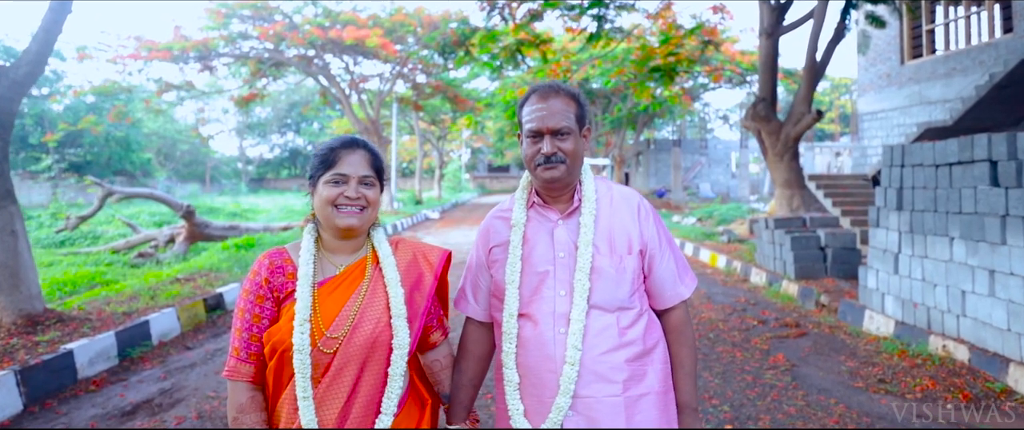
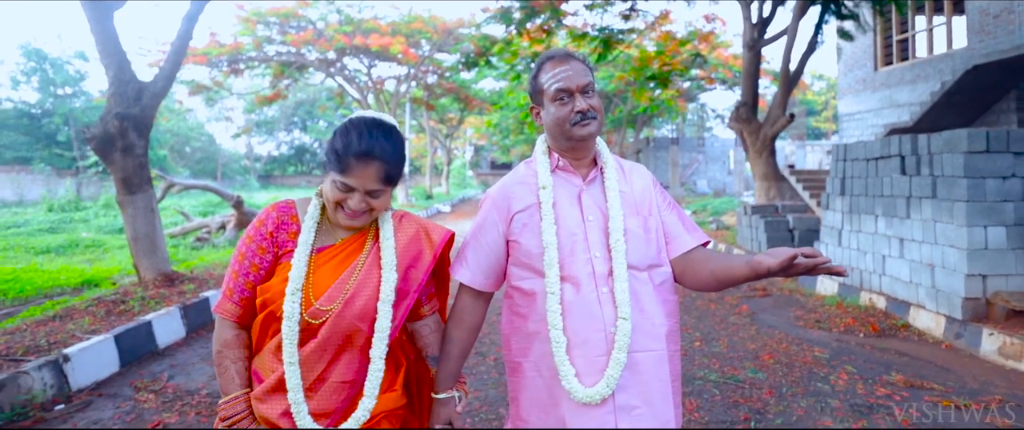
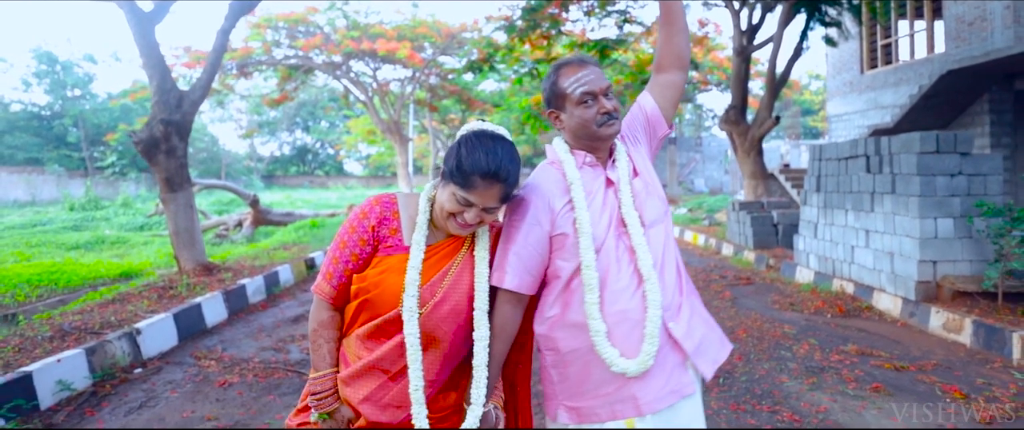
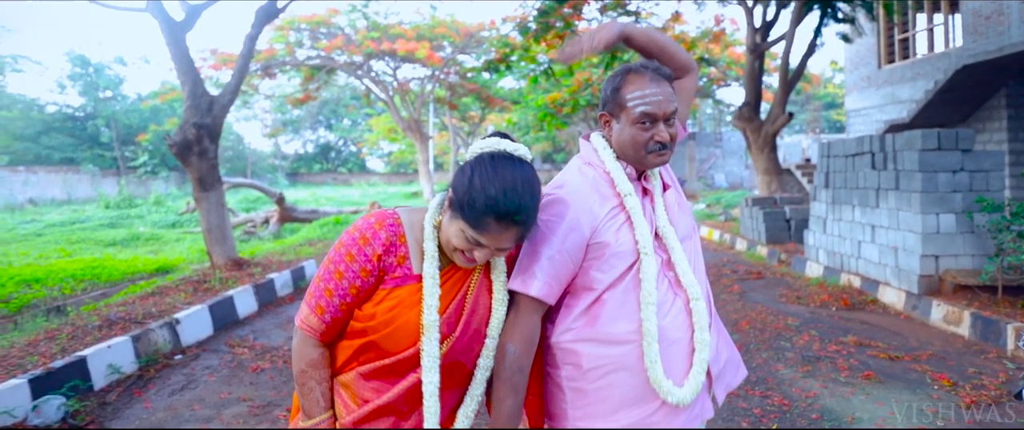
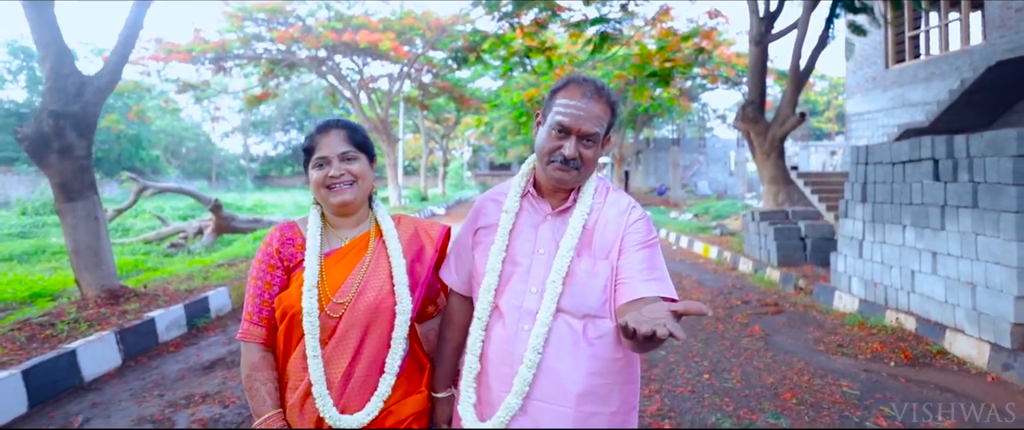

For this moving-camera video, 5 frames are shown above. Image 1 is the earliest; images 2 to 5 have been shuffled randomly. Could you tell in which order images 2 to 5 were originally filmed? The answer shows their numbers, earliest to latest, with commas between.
5, 2, 3, 4
